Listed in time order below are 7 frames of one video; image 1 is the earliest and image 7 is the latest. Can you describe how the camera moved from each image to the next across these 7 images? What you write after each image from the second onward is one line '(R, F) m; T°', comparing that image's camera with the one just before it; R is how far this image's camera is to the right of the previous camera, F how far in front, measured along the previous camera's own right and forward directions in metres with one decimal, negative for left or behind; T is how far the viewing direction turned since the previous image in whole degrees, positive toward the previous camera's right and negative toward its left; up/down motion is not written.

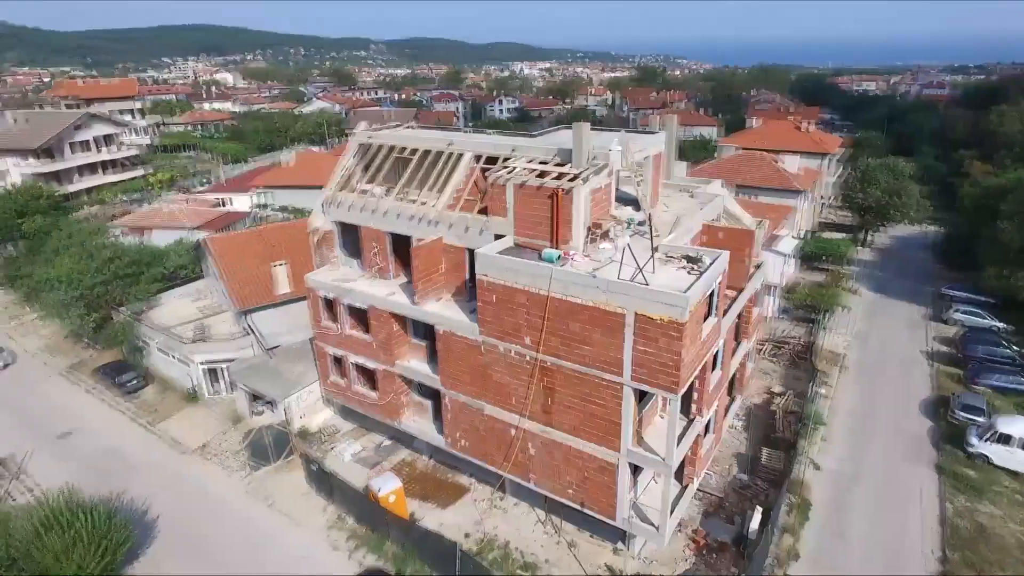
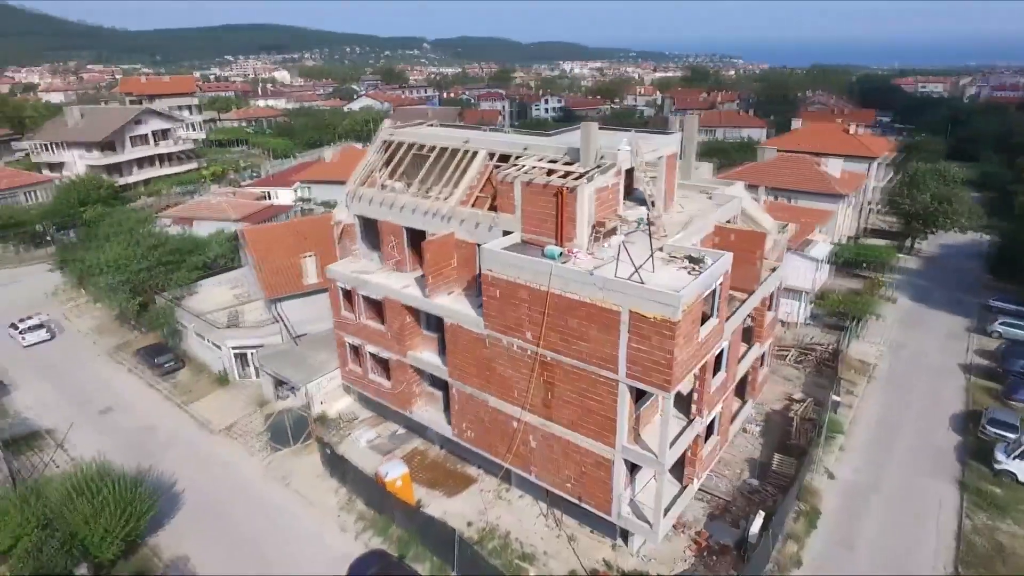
(+1.0, -0.3) m; -4°
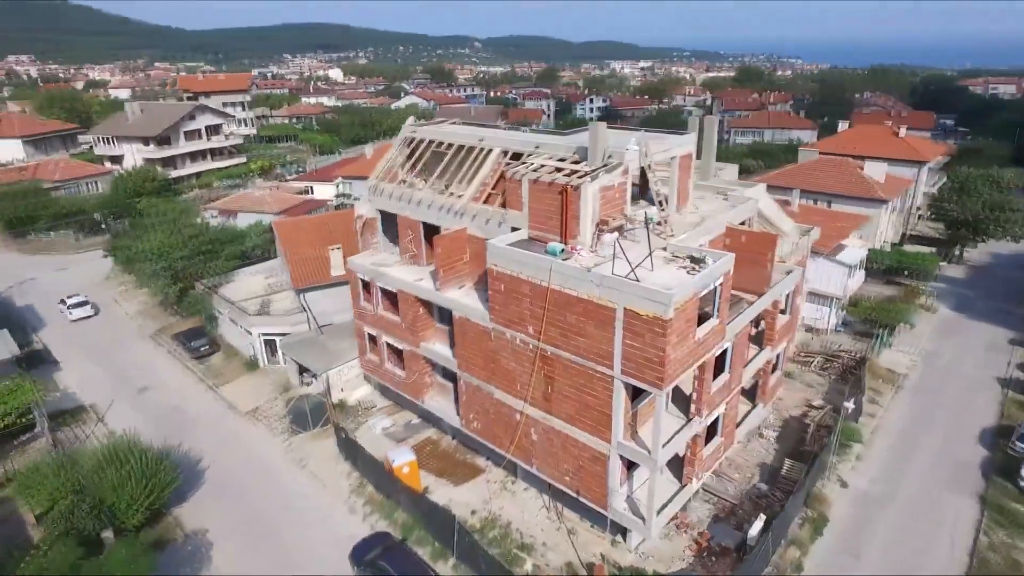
(+1.0, -0.3) m; -4°
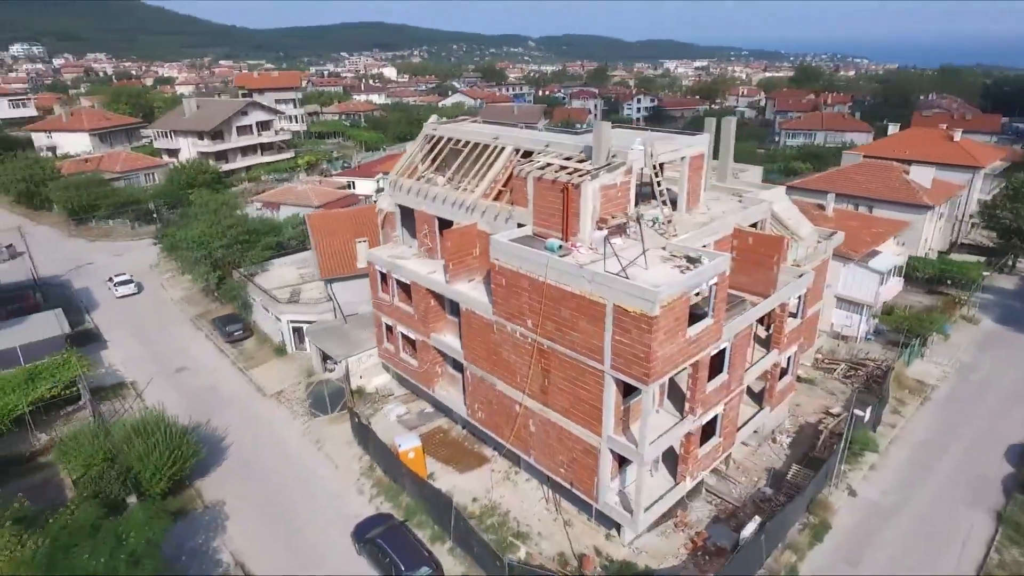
(+1.2, -0.4) m; -4°
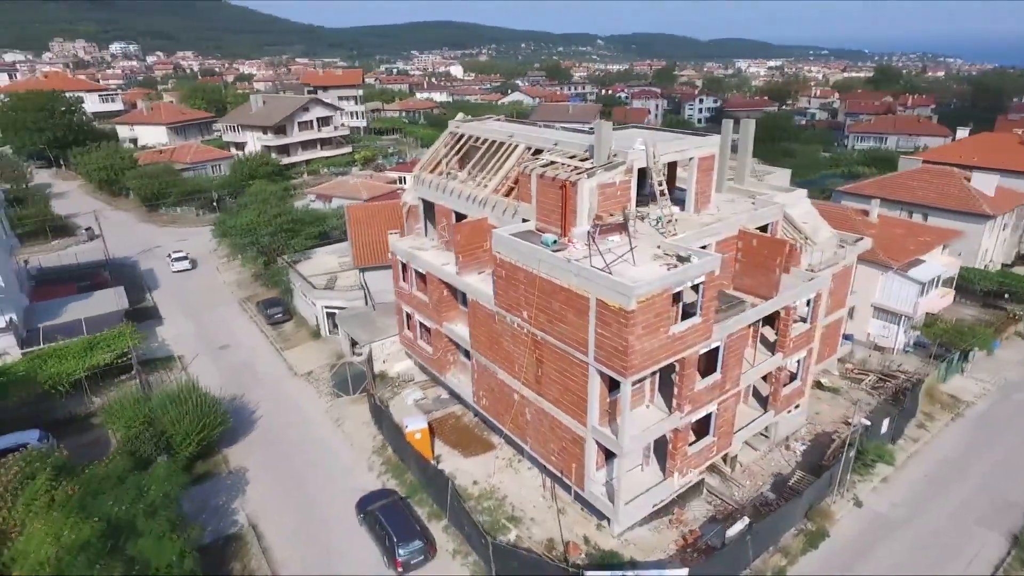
(+1.6, -0.6) m; -6°
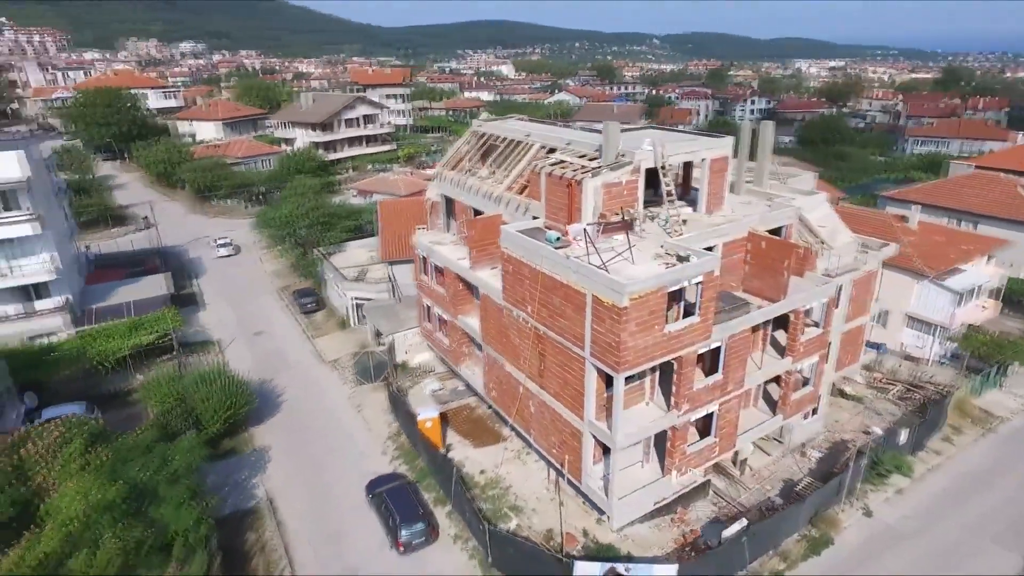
(+1.1, -0.4) m; -4°
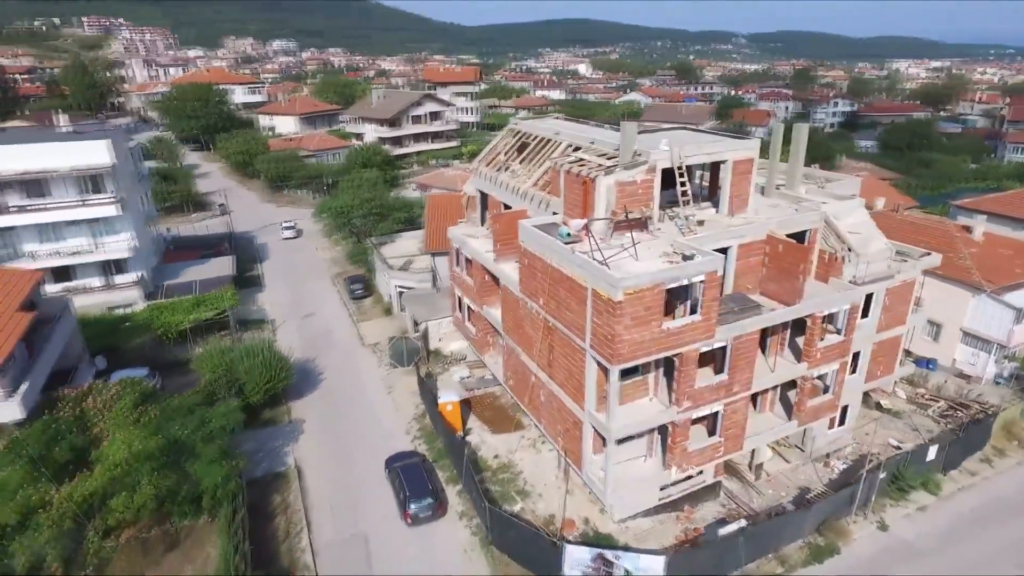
(+1.6, -0.6) m; -6°
